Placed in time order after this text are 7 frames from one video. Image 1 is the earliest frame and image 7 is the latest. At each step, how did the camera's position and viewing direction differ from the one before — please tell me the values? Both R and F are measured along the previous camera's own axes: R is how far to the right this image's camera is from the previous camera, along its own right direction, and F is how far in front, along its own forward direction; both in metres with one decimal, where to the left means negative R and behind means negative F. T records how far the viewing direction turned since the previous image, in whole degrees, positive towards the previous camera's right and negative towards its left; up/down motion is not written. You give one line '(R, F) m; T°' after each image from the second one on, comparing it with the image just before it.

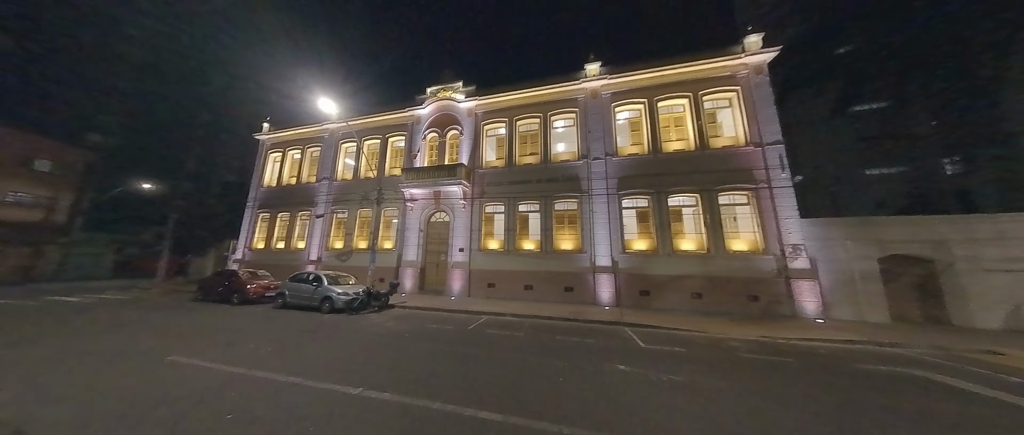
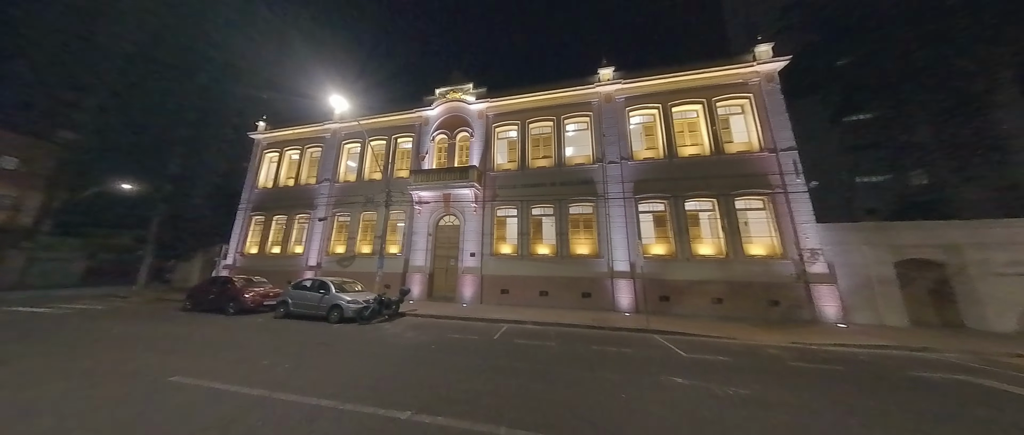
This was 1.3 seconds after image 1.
(-1.4, +0.4) m; +2°
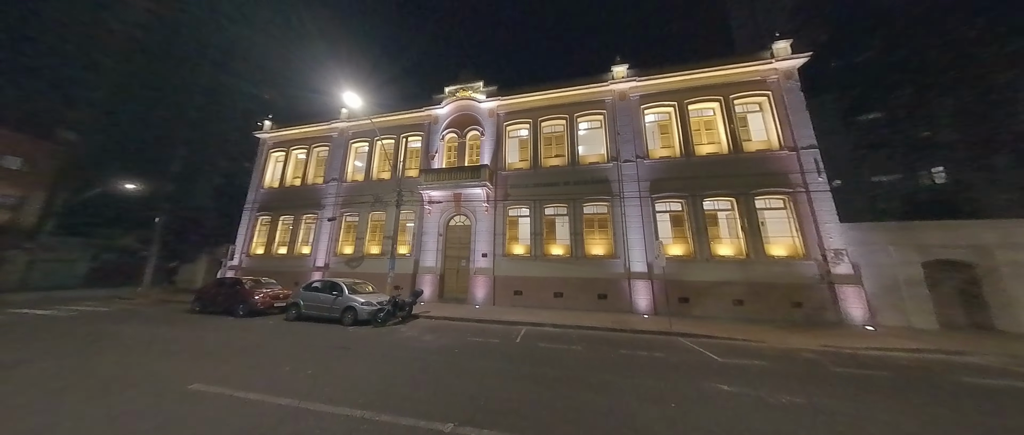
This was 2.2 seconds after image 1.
(-0.6, +0.3) m; 0°
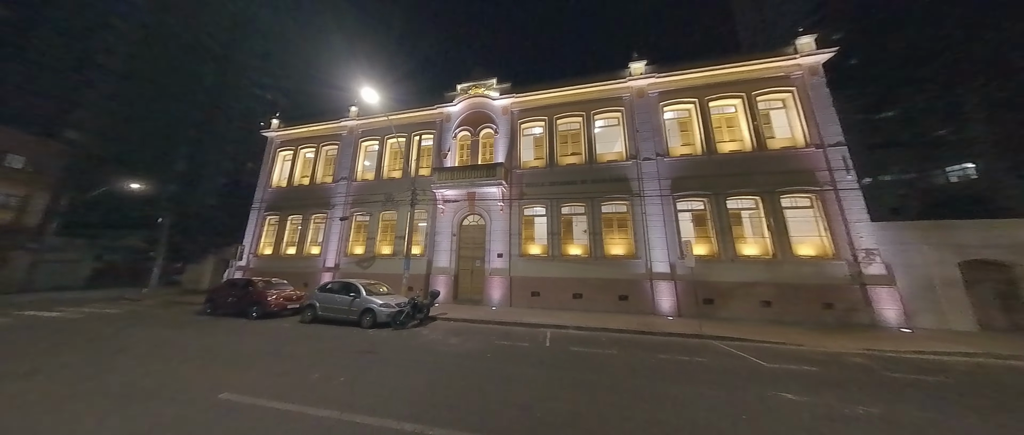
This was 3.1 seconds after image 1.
(-0.8, +0.4) m; 0°
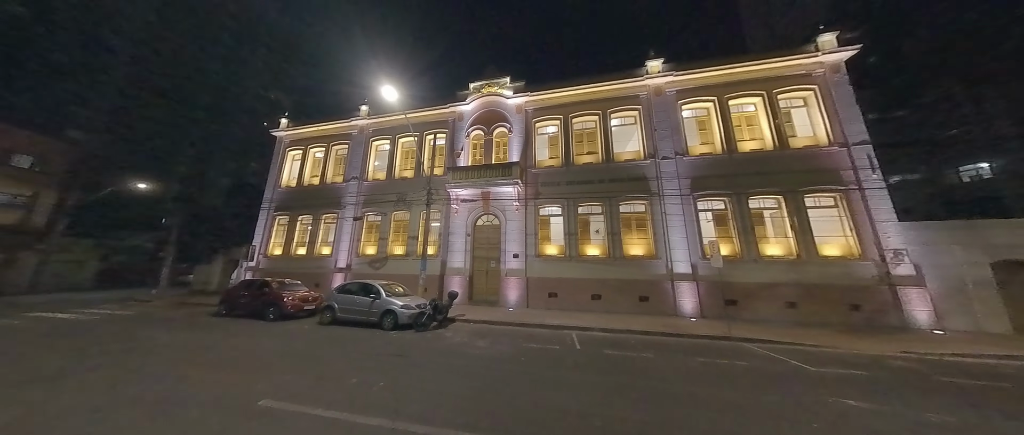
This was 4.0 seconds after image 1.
(-0.8, +0.2) m; 0°
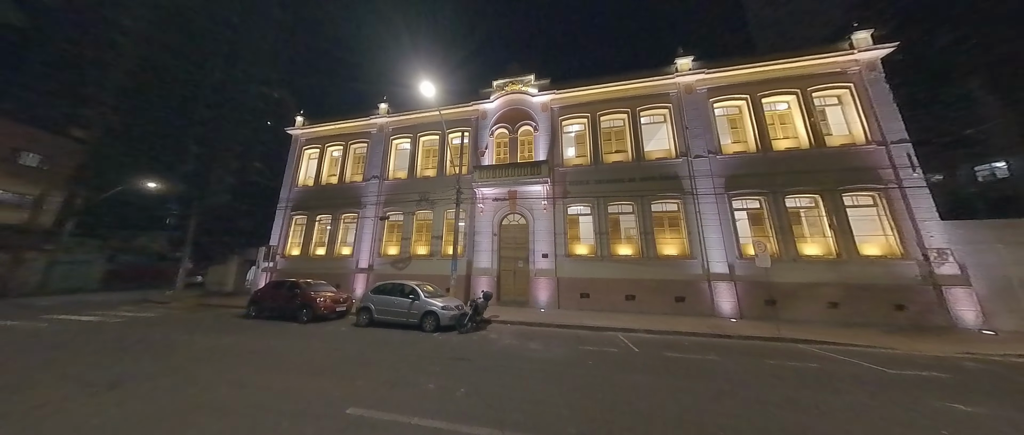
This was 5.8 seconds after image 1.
(-1.5, +0.3) m; +1°
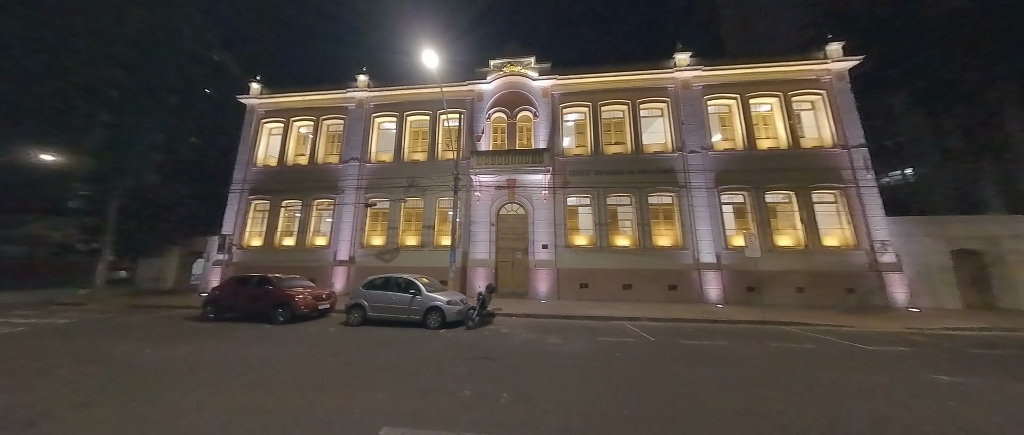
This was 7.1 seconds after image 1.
(-2.6, +0.6) m; +9°
